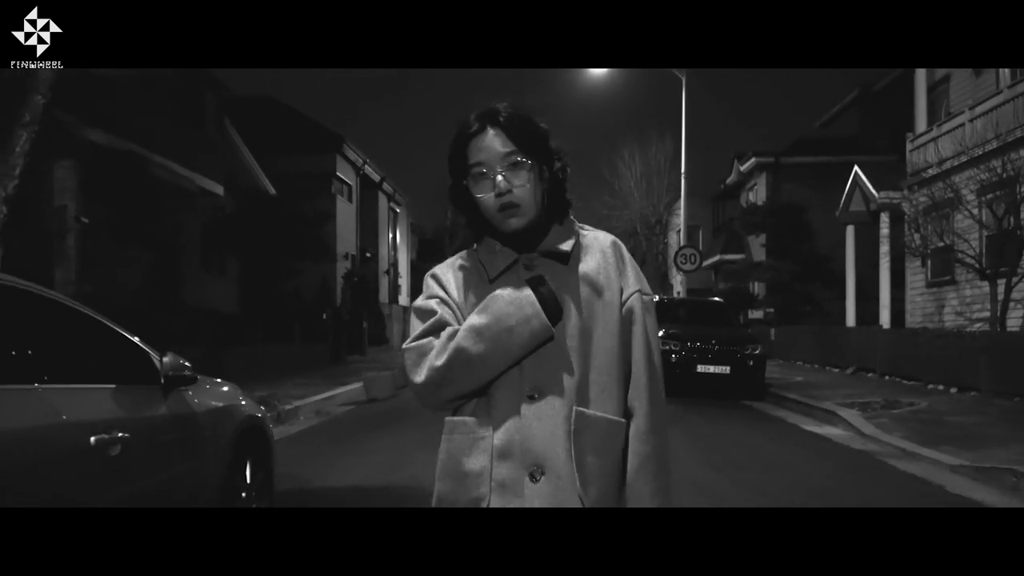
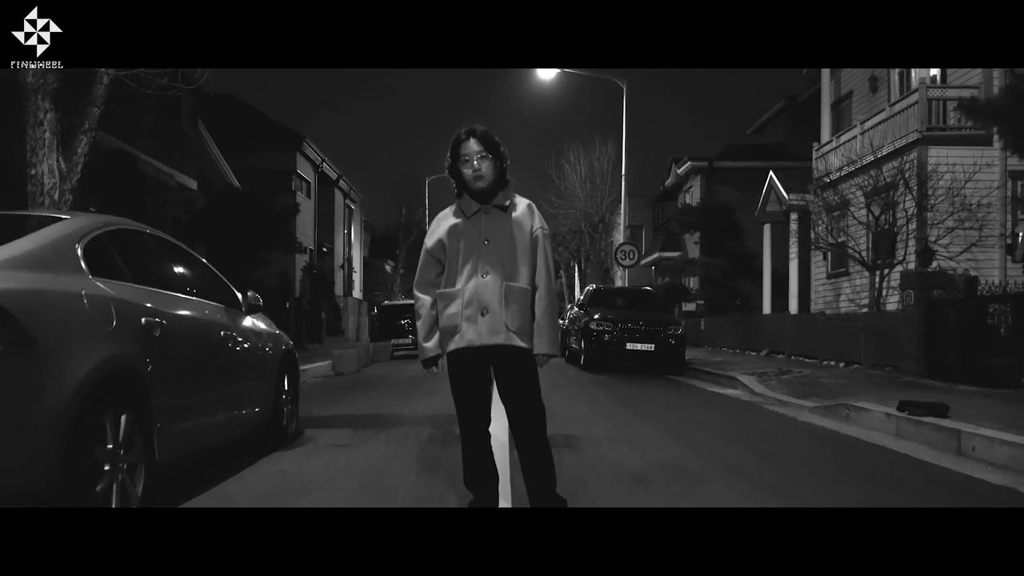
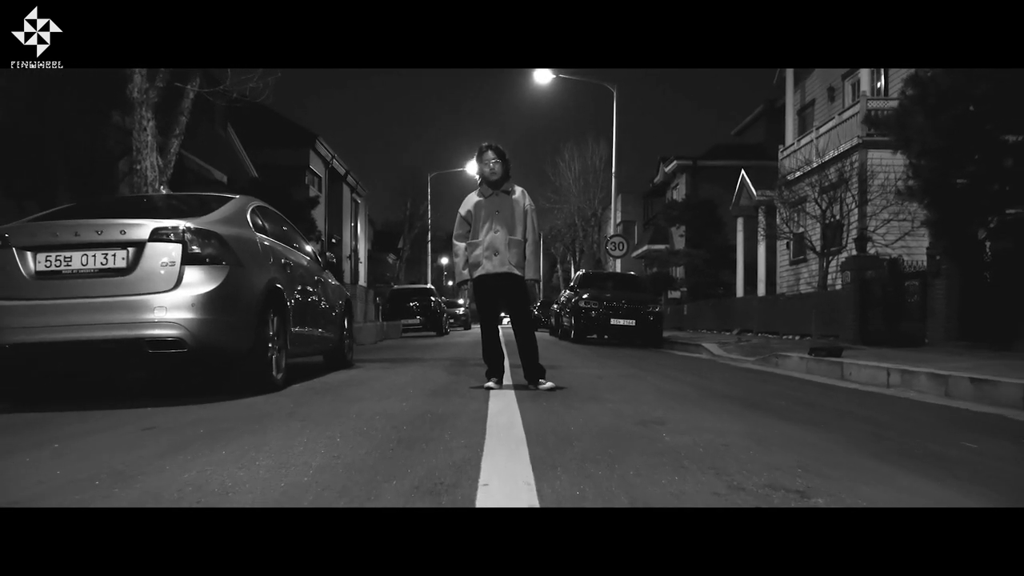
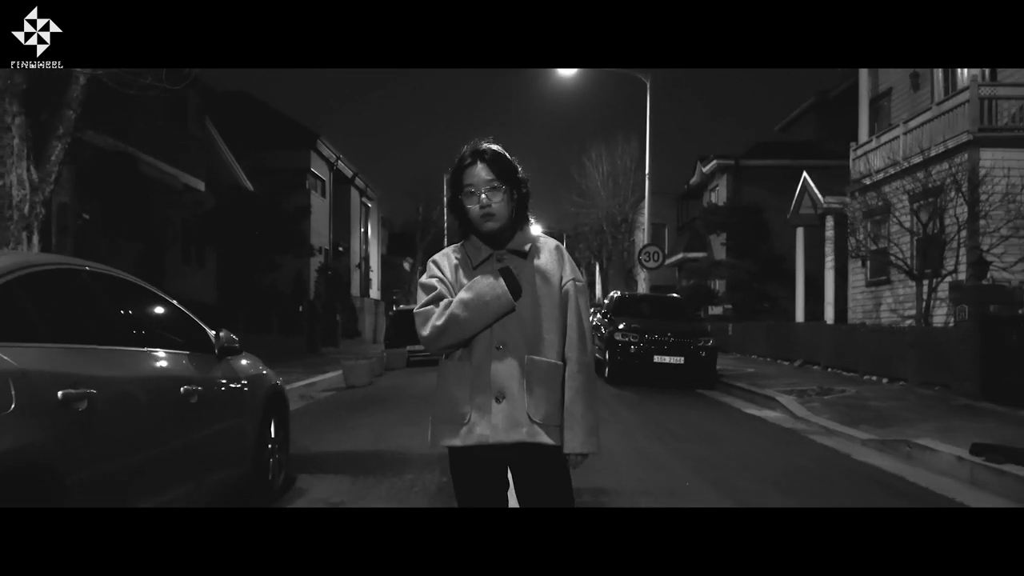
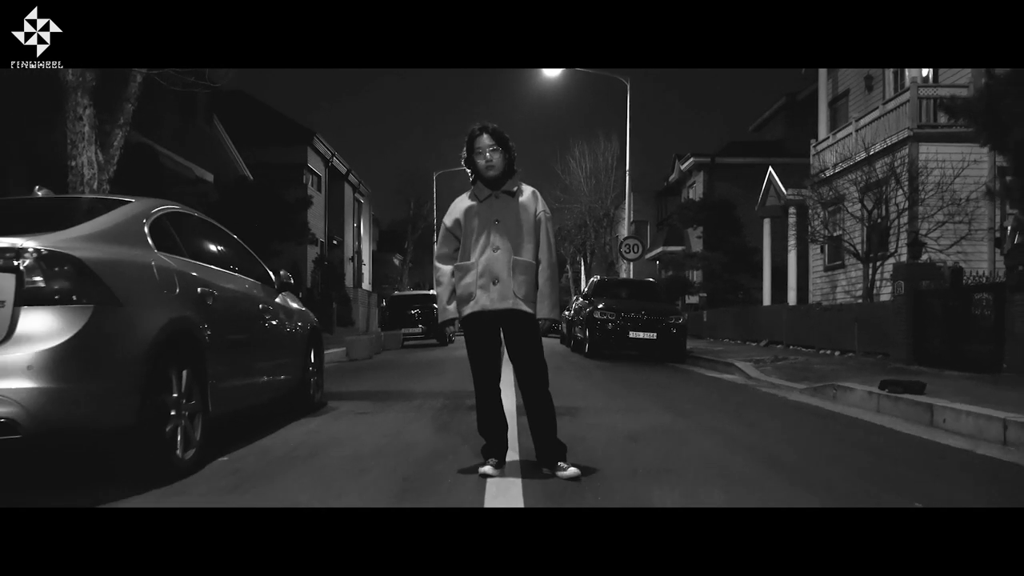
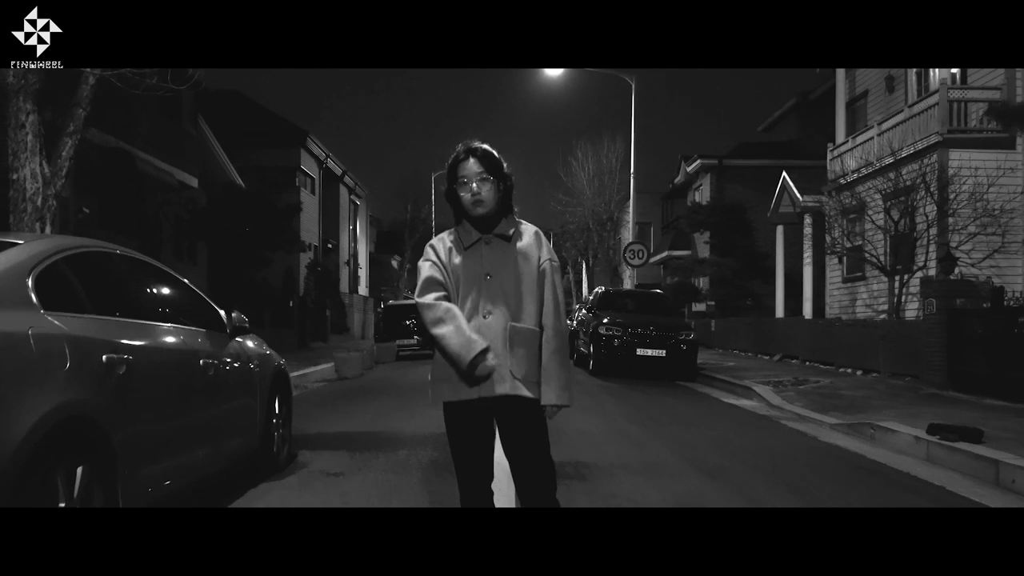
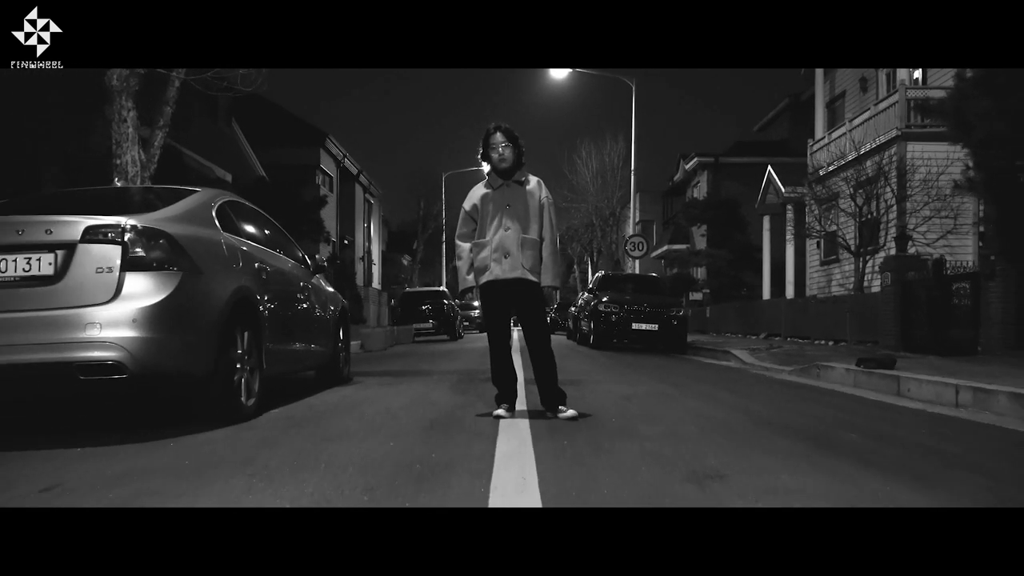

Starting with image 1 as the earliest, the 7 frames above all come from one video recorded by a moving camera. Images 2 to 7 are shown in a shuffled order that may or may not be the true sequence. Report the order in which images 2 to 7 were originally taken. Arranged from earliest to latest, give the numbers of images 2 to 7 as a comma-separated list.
4, 6, 2, 5, 7, 3
